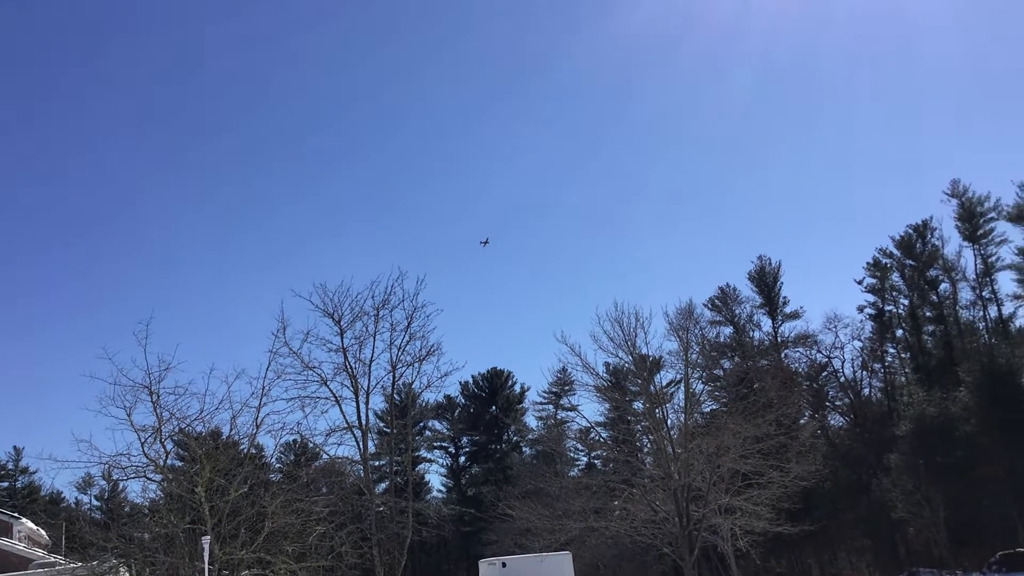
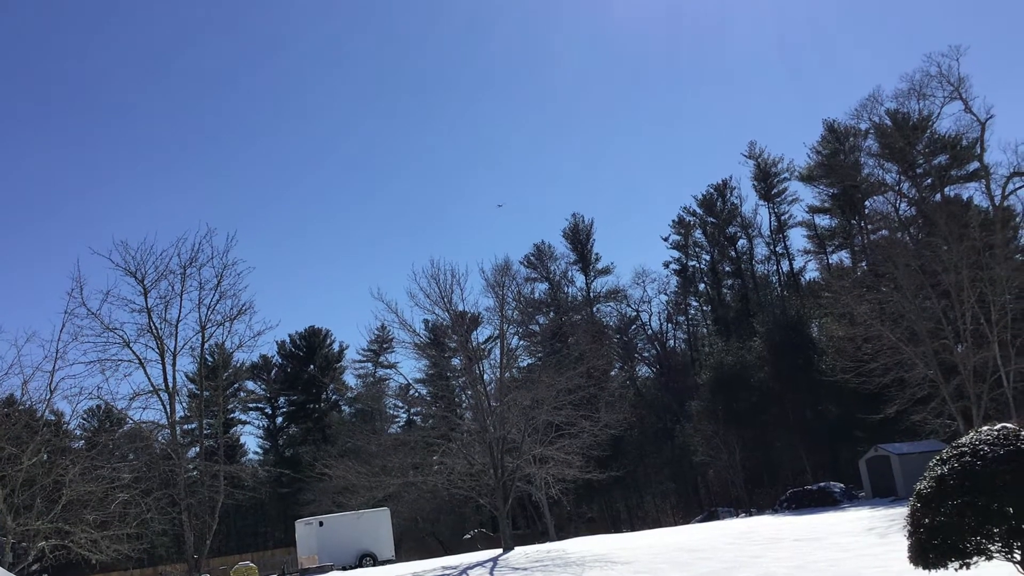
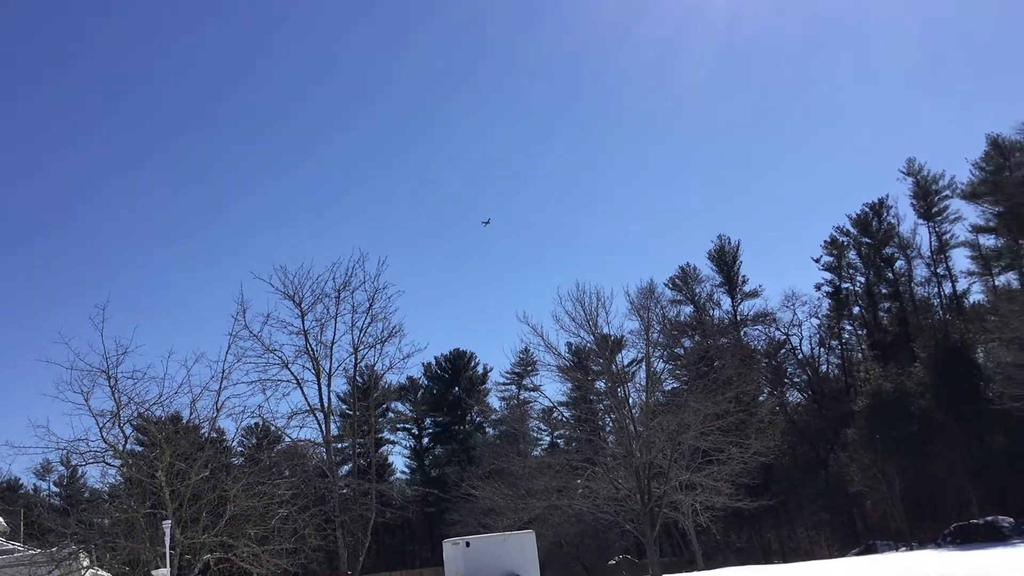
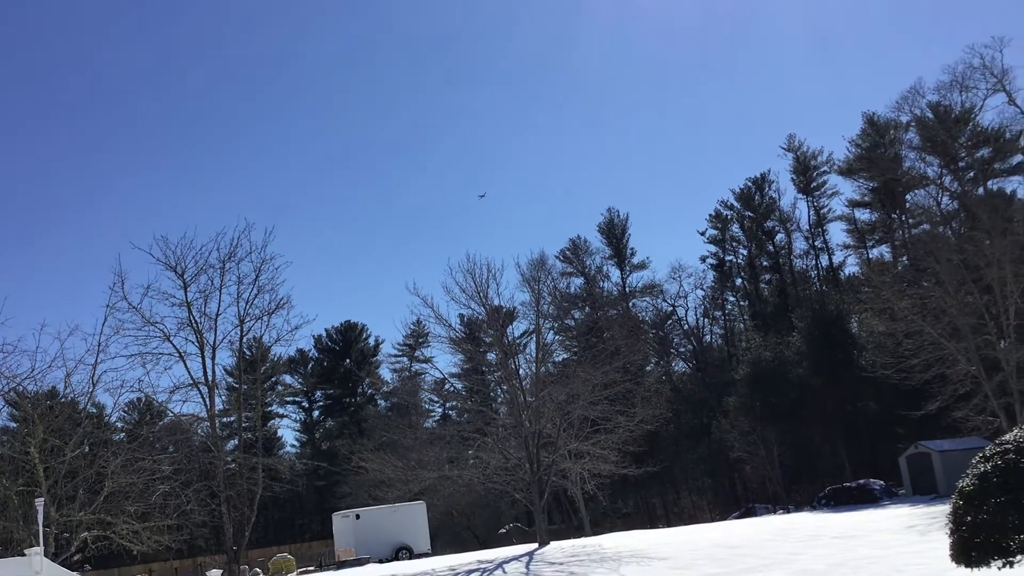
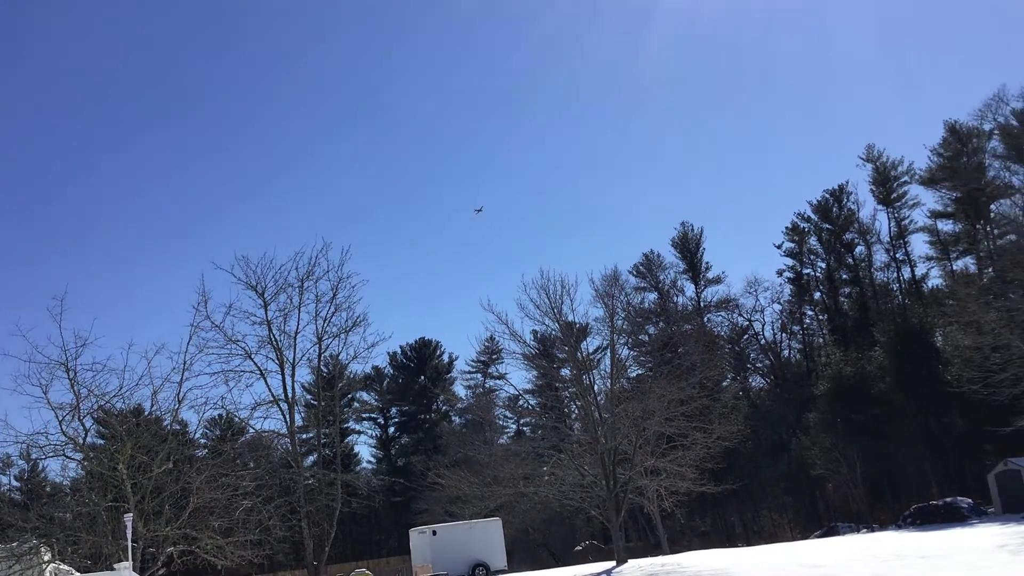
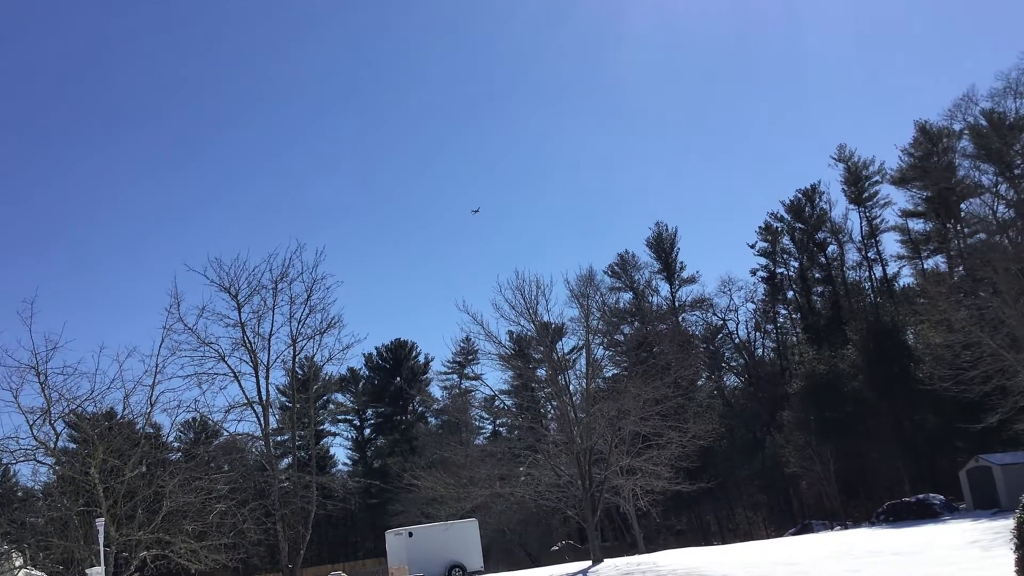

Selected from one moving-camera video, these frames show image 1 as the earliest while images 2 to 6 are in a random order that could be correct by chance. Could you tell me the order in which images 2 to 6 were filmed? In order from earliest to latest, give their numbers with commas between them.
3, 5, 6, 4, 2
